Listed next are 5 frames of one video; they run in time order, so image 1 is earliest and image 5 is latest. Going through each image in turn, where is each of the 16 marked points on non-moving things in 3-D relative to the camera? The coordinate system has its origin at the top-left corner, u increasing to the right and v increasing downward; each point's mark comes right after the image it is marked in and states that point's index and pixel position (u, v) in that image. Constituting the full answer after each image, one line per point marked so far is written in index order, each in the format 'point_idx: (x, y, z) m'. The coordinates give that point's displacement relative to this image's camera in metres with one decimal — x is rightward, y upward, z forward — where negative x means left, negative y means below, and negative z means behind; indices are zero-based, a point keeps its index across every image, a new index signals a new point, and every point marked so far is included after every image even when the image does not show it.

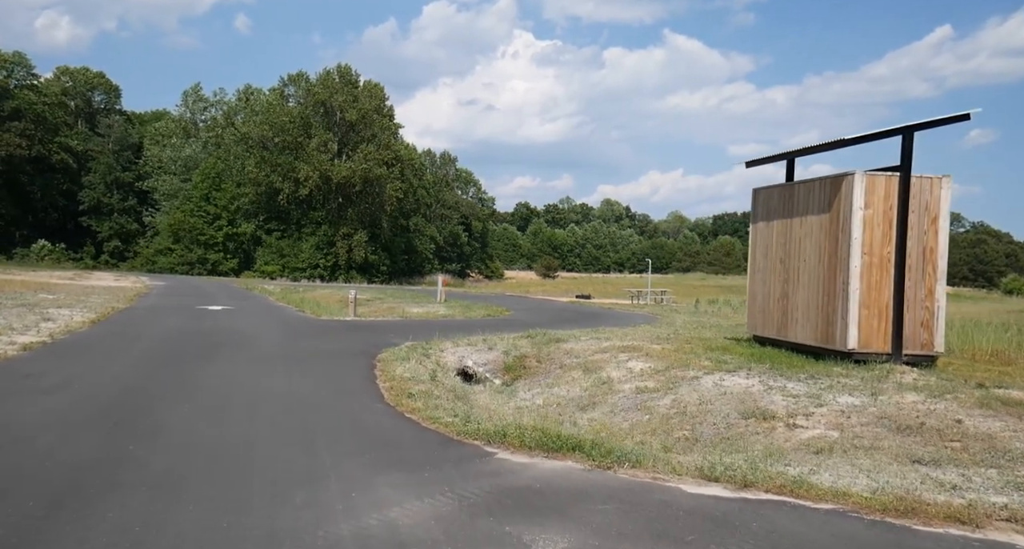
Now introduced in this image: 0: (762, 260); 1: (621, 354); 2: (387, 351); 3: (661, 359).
0: (+4.6, +0.3, +13.8) m
1: (+2.2, -1.6, +15.2) m
2: (-2.4, -1.5, +14.7) m
3: (+2.8, -1.6, +13.8) m
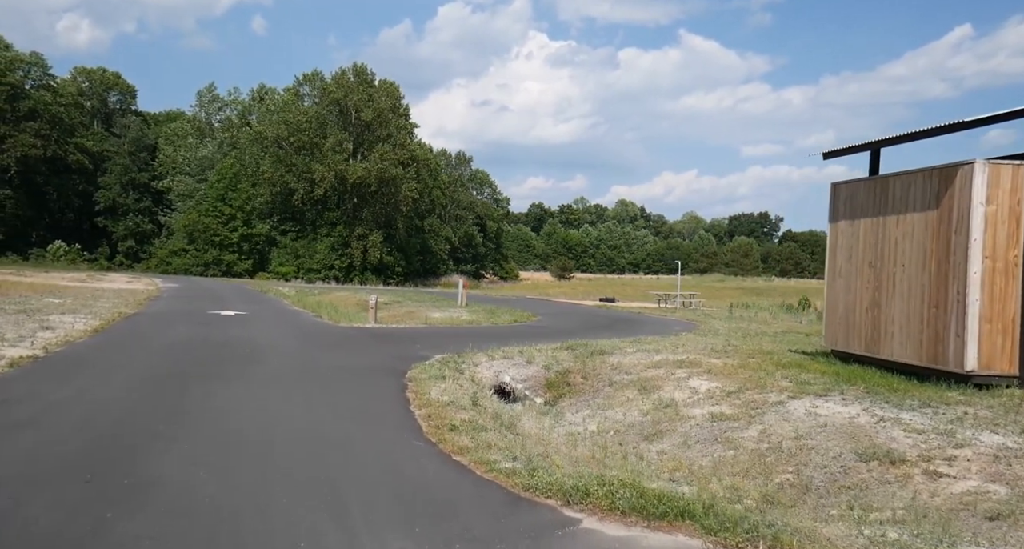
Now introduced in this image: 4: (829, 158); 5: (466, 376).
0: (+5.4, +0.2, +12.1) m
1: (+3.0, -1.7, +13.5) m
2: (-1.6, -1.6, +13.1) m
3: (+3.6, -1.7, +12.2) m
4: (+5.5, +2.0, +12.9) m
5: (-0.8, -1.8, +13.1) m
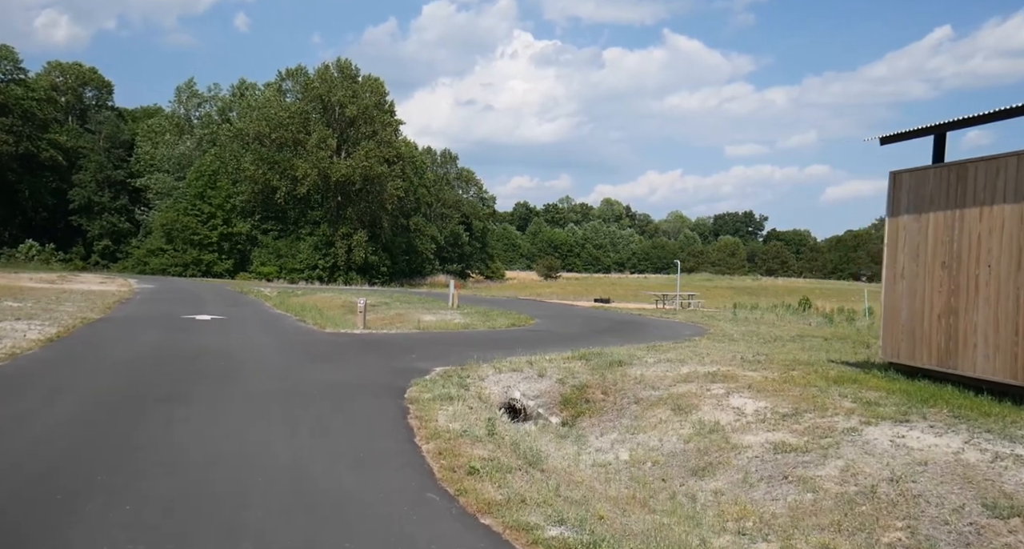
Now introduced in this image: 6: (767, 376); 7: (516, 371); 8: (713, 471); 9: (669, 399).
0: (+5.6, +0.1, +10.6) m
1: (+3.2, -1.8, +11.9) m
2: (-1.4, -1.7, +11.4) m
3: (+3.8, -1.8, +10.6) m
4: (+5.7, +2.0, +11.4) m
5: (-0.6, -1.8, +11.5) m
6: (+4.2, -1.7, +12.2) m
7: (+0.1, -1.8, +13.7) m
8: (+2.3, -2.2, +8.5) m
9: (+2.4, -1.9, +11.5) m
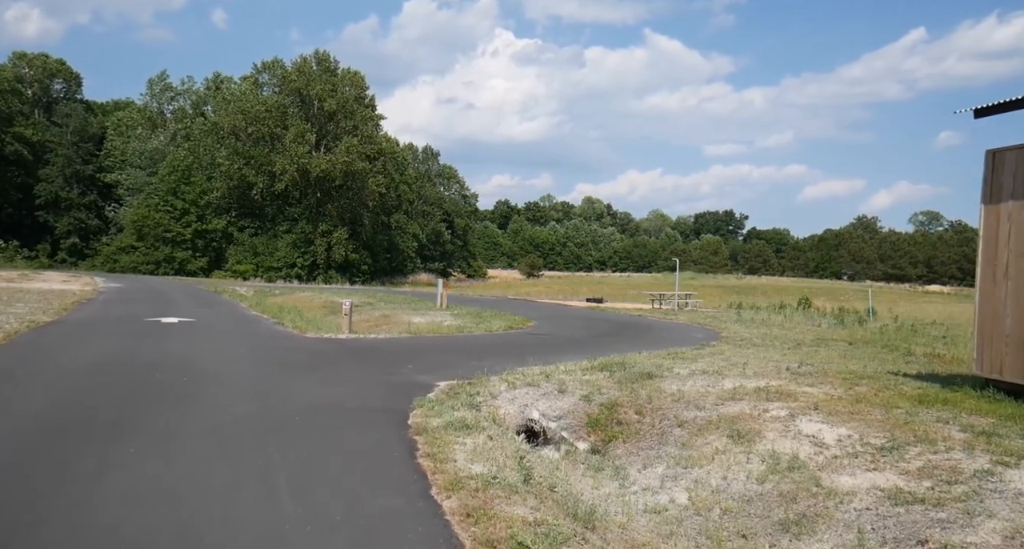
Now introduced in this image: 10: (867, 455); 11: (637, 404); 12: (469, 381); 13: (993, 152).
0: (+6.0, +0.1, +8.8) m
1: (+3.5, -1.8, +10.1) m
2: (-1.1, -1.7, +9.5) m
3: (+4.1, -1.7, +8.8) m
4: (+6.0, +2.0, +9.6) m
5: (-0.3, -1.8, +9.5) m
6: (+4.5, -1.6, +10.4) m
7: (+0.3, -1.8, +11.8) m
8: (+2.7, -2.2, +6.6) m
9: (+2.7, -1.9, +9.7) m
10: (+3.7, -1.9, +7.7) m
11: (+1.8, -1.9, +11.0) m
12: (-0.7, -1.7, +11.9) m
13: (+5.9, +1.4, +9.1) m
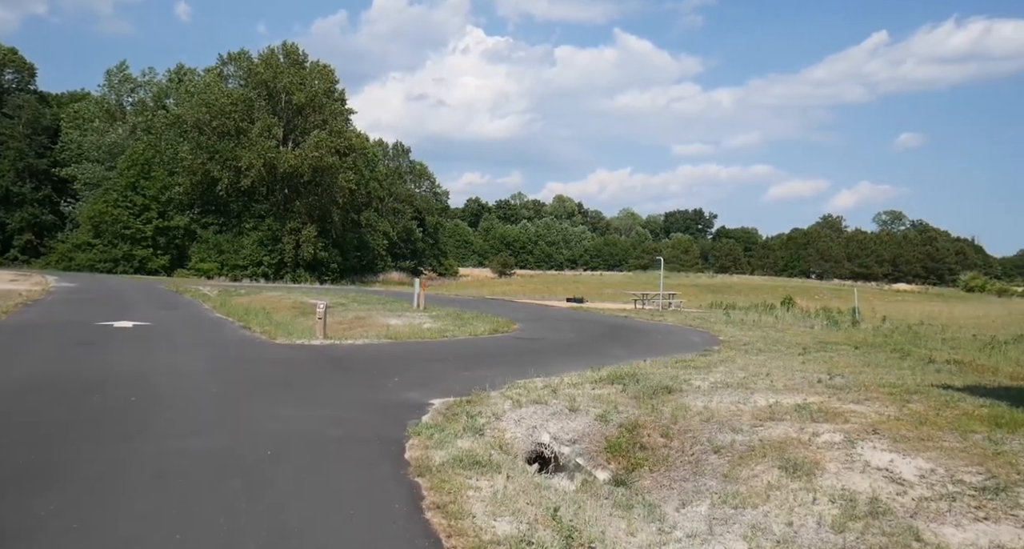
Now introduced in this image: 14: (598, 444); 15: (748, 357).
0: (+6.1, +0.1, +7.6) m
1: (+3.6, -1.8, +8.7) m
2: (-1.0, -1.7, +7.9) m
3: (+4.3, -1.8, +7.5) m
4: (+6.1, +2.0, +8.4) m
5: (-0.2, -1.8, +8.0) m
6: (+4.6, -1.7, +9.1) m
7: (+0.4, -1.8, +10.3) m
8: (+2.9, -2.3, +5.2) m
9: (+2.9, -1.9, +8.3) m
10: (+3.9, -1.9, +6.3) m
11: (+1.9, -1.9, +9.6) m
12: (-0.7, -1.7, +10.4) m
13: (+6.1, +1.4, +7.9) m
14: (+1.1, -2.1, +9.1) m
15: (+4.9, -1.7, +15.4) m
